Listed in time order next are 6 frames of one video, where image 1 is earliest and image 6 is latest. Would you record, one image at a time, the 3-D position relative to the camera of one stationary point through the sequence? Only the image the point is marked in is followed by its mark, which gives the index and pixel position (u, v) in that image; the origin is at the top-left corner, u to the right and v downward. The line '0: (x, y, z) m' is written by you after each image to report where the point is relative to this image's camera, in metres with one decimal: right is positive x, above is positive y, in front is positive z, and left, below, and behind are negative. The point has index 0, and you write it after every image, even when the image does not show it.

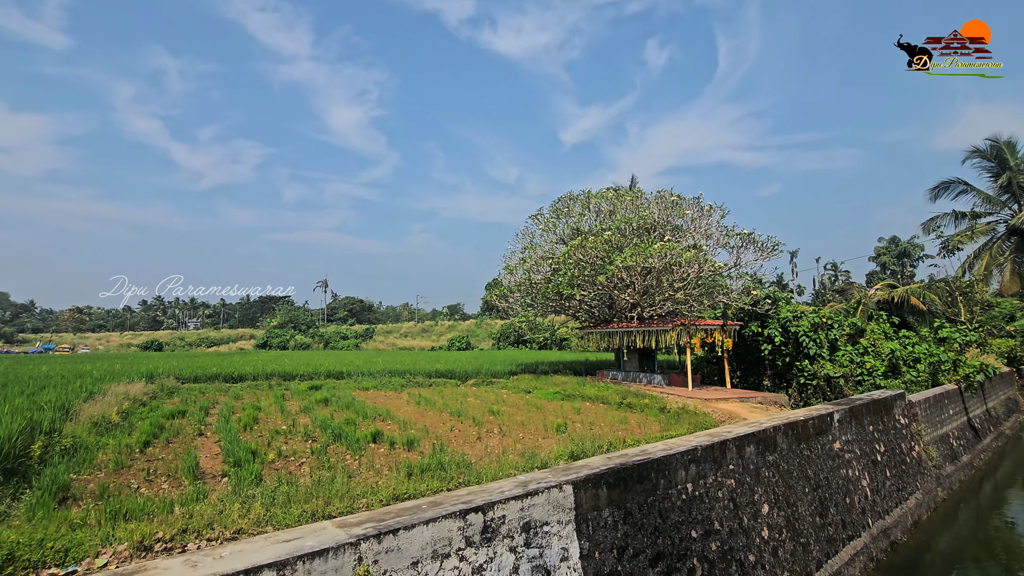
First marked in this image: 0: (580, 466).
0: (+0.6, -1.5, +4.2) m
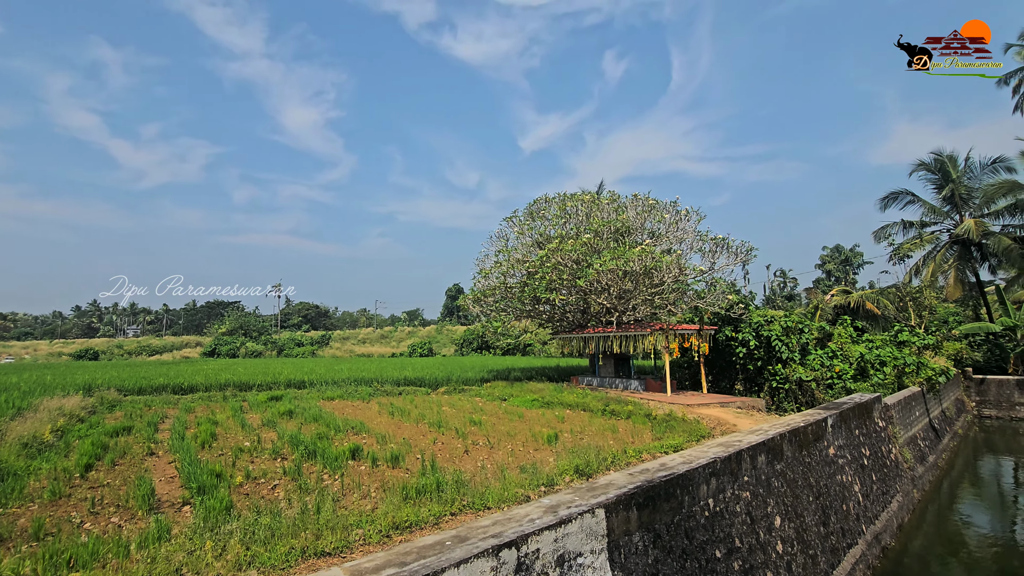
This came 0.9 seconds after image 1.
0: (+0.7, -1.5, +3.8) m
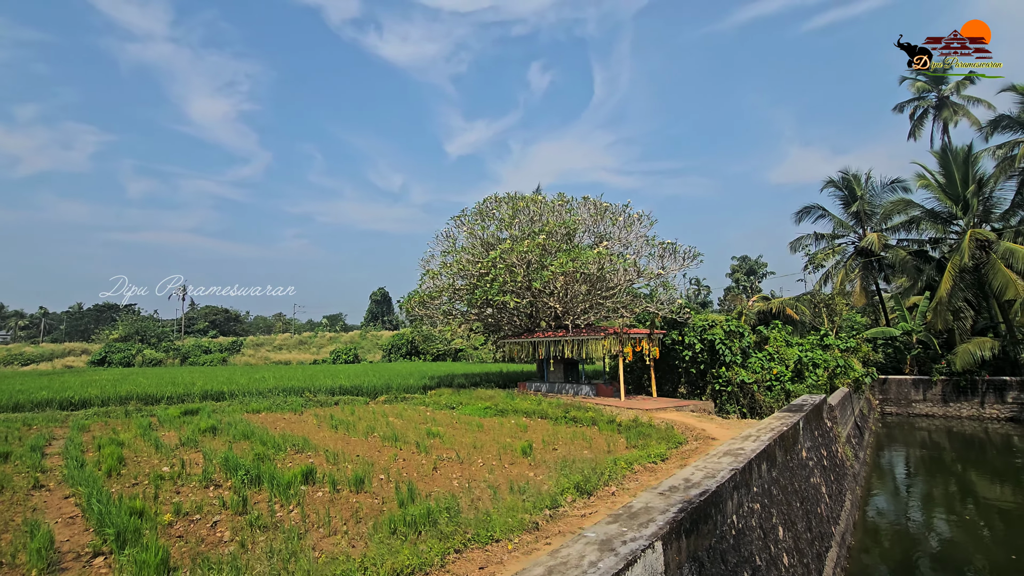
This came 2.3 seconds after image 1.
0: (+0.9, -1.4, +3.3) m
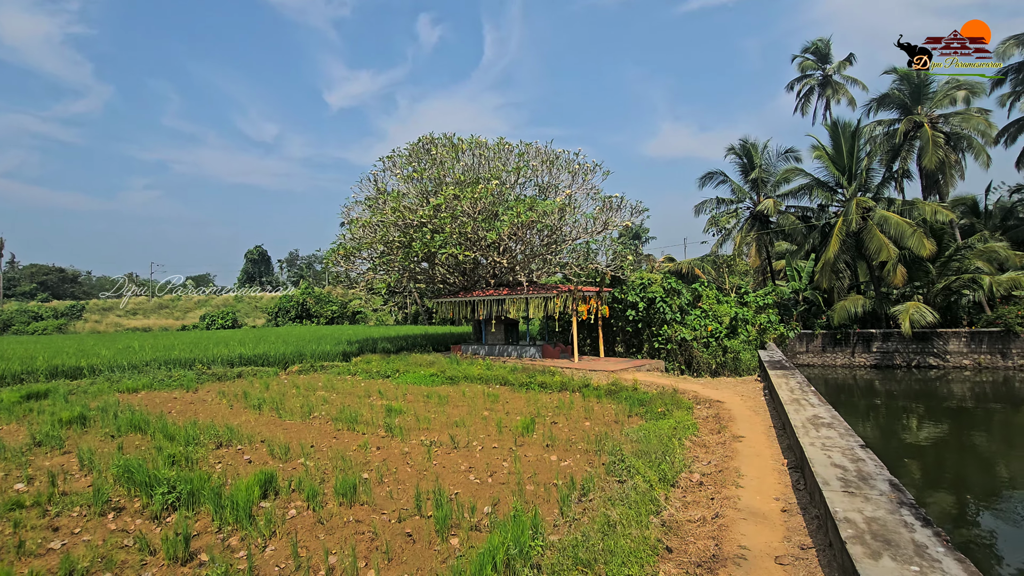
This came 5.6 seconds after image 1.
0: (+1.7, -1.1, +2.3) m
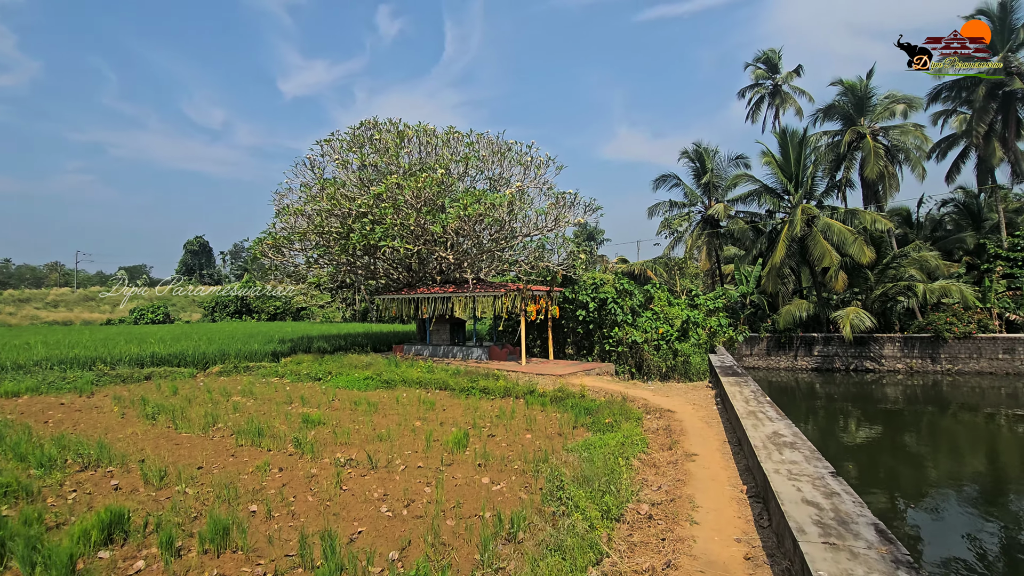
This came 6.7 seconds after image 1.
0: (+1.3, -1.1, +1.8) m
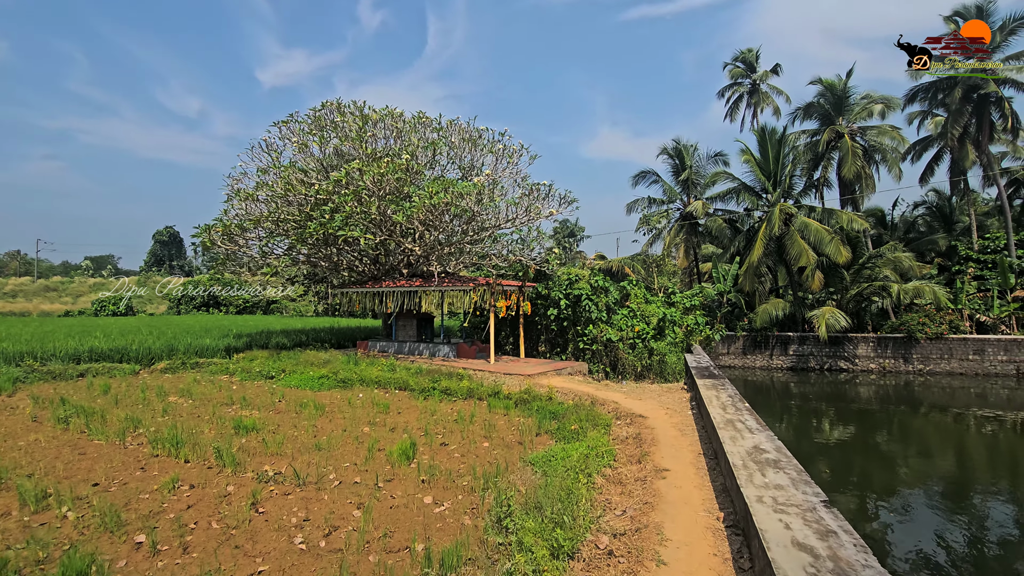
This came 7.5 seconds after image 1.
0: (+1.0, -1.1, +1.2) m
